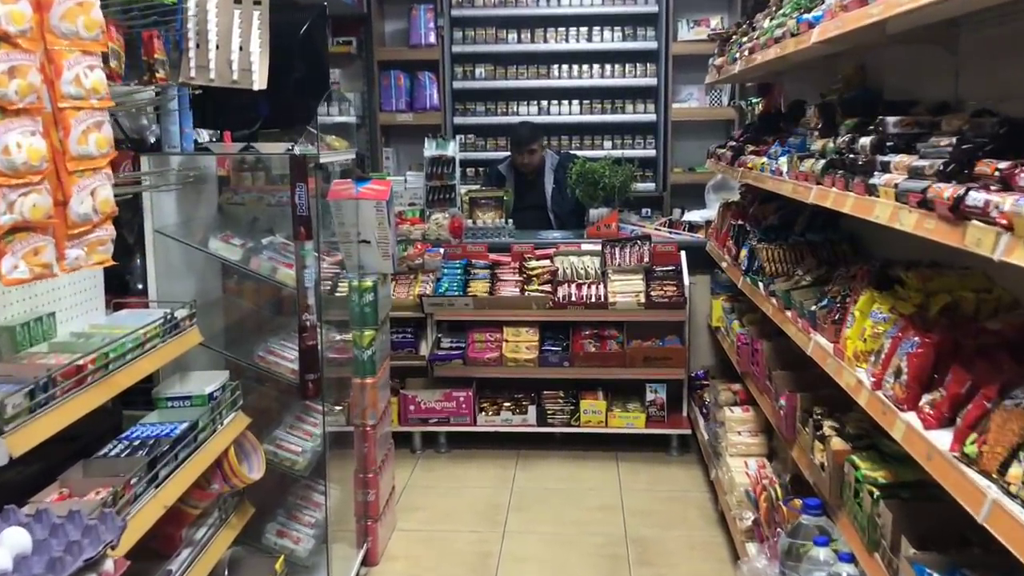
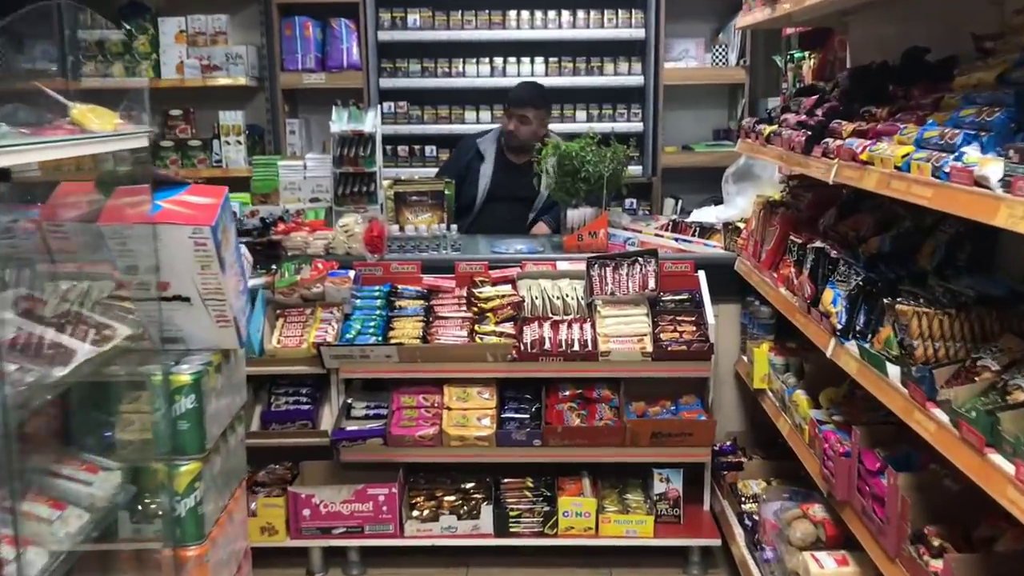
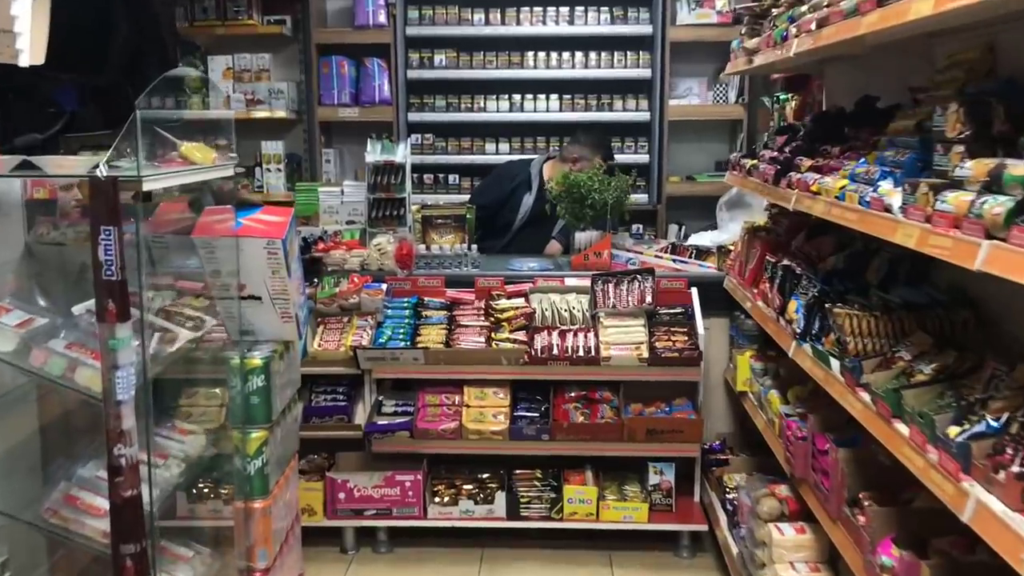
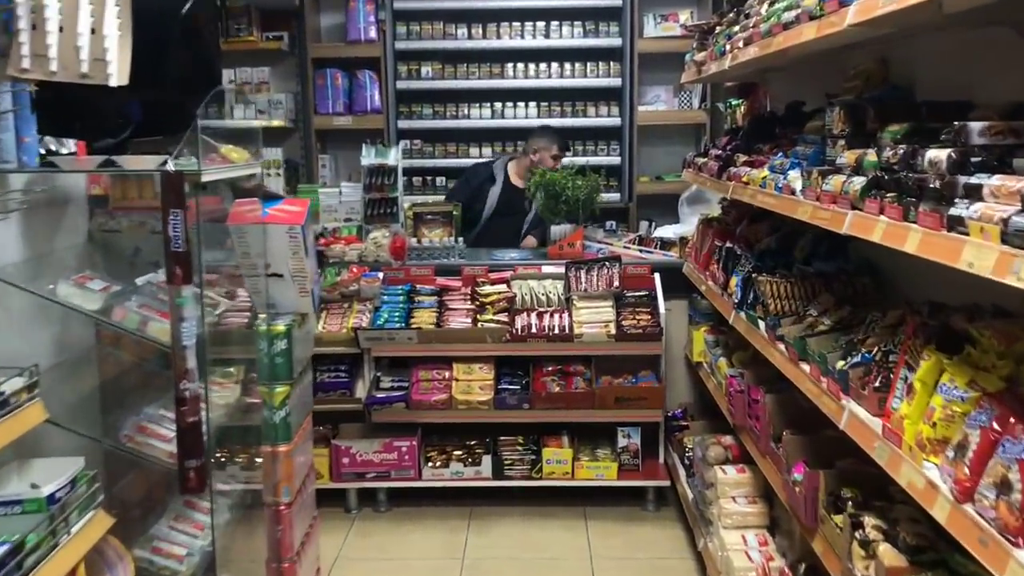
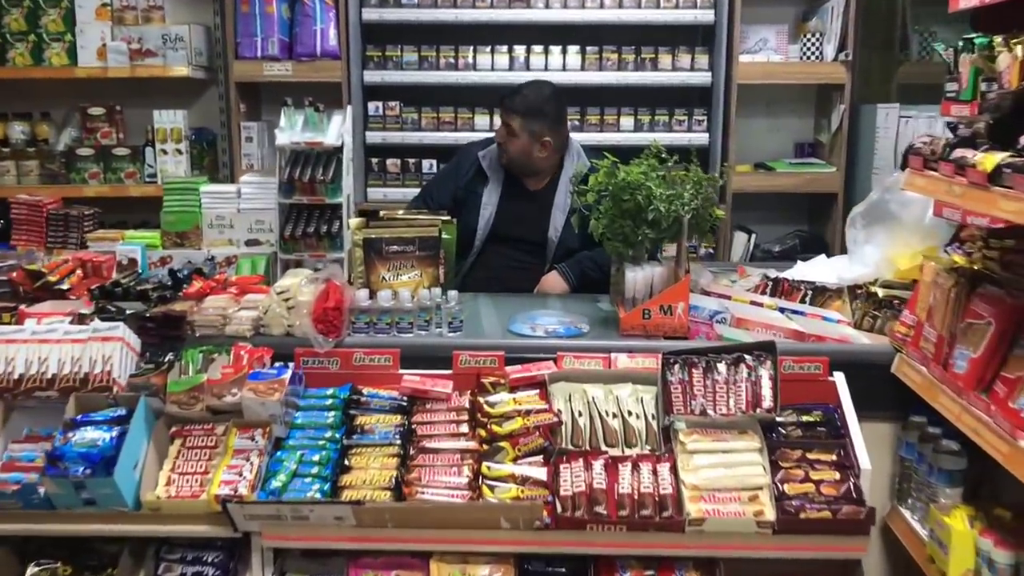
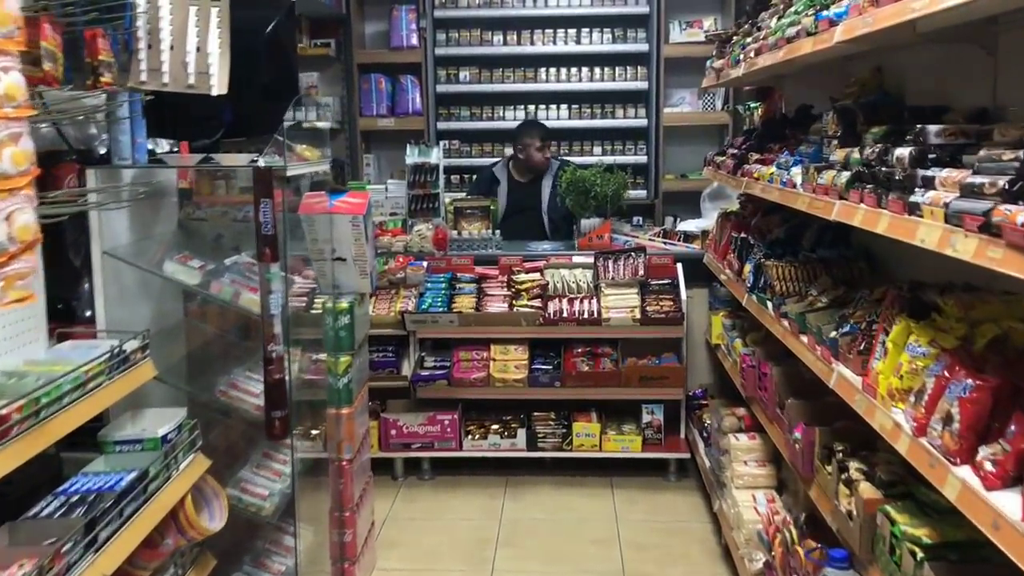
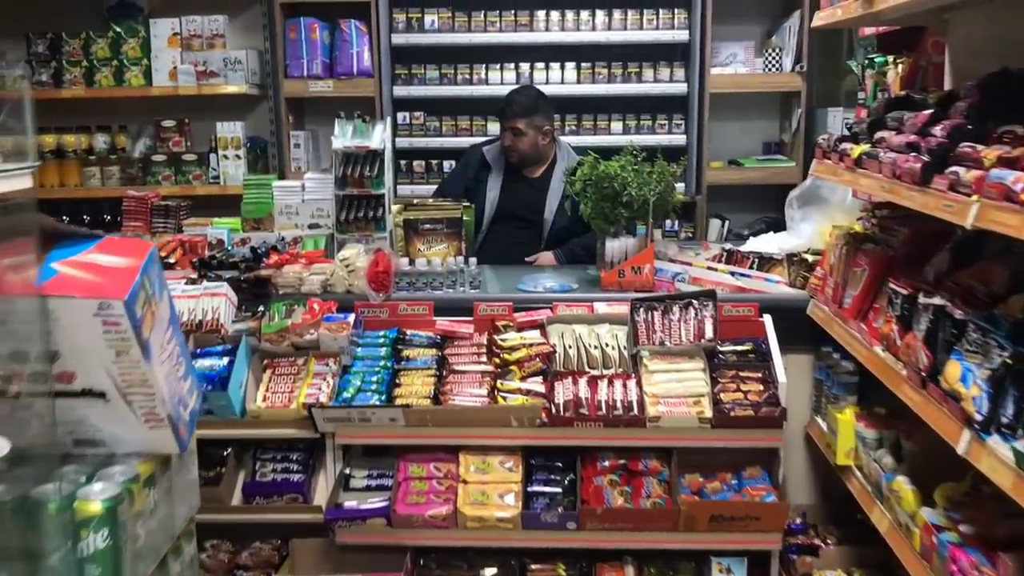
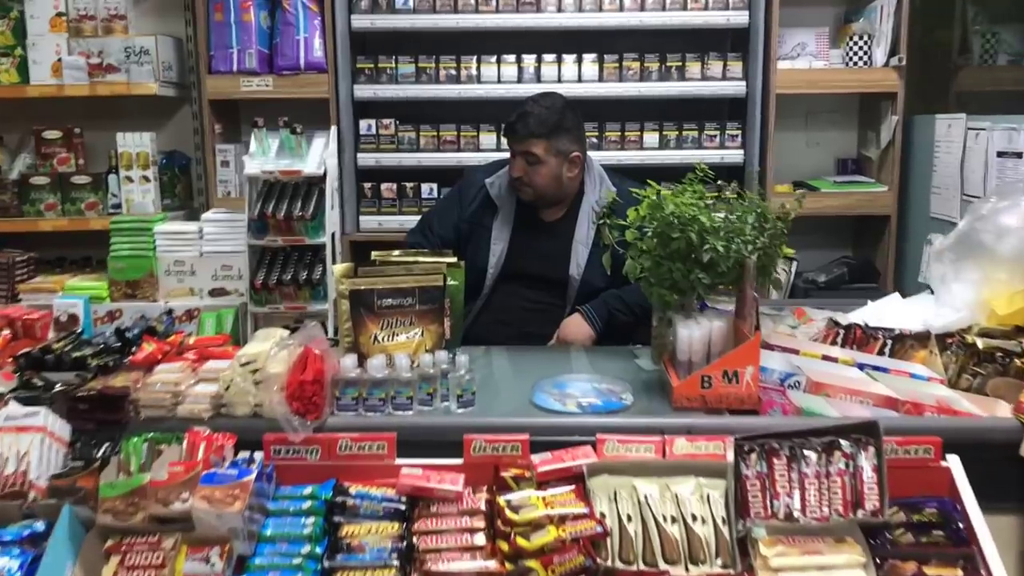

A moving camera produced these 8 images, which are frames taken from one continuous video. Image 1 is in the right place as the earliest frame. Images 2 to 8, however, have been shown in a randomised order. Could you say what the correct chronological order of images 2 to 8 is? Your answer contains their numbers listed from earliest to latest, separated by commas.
6, 4, 3, 2, 7, 5, 8
